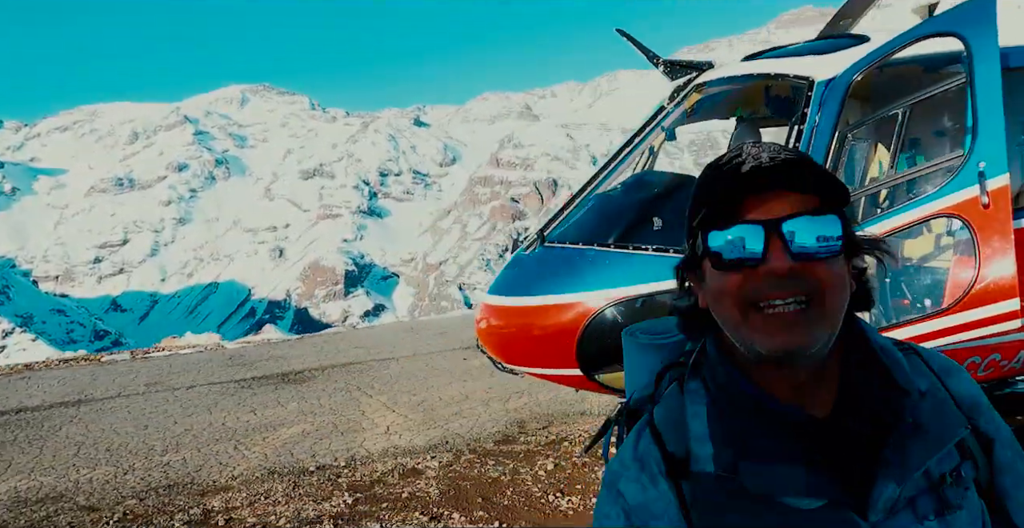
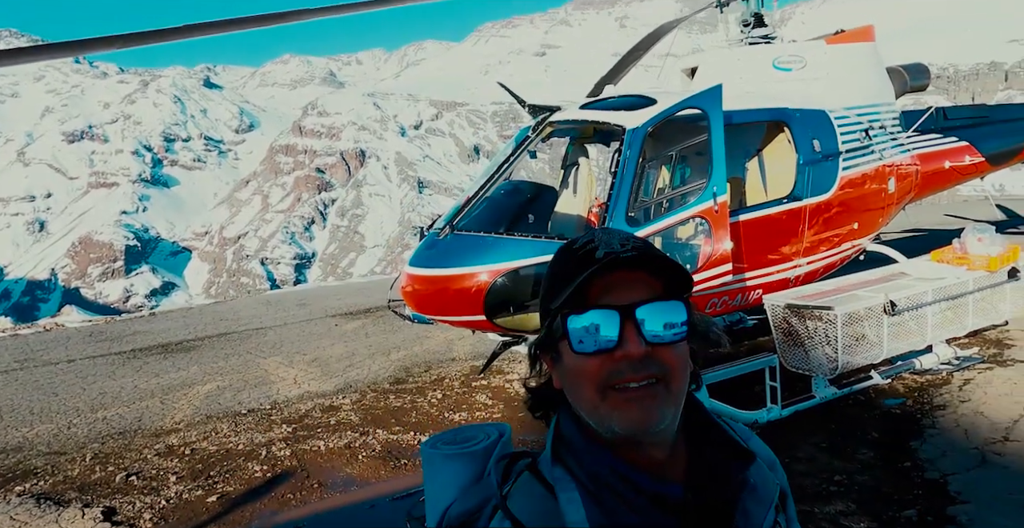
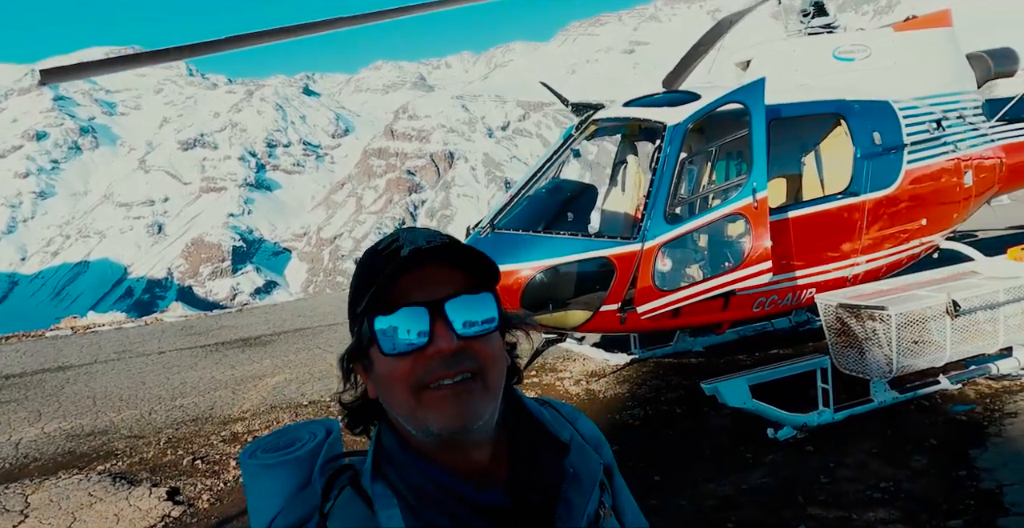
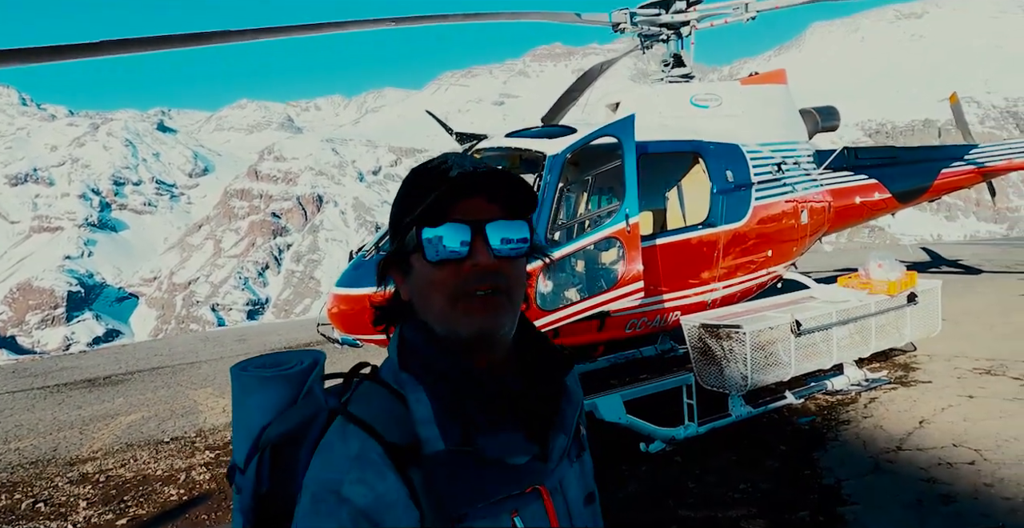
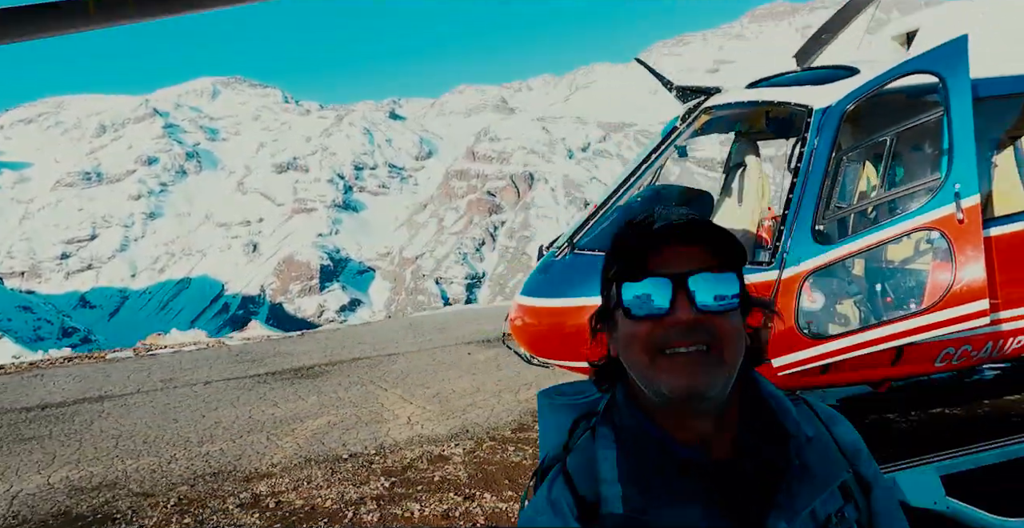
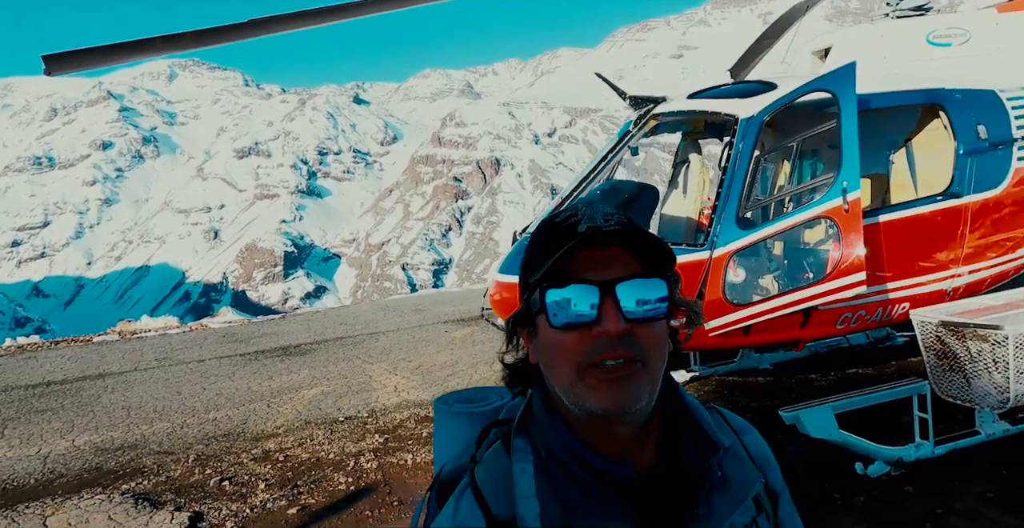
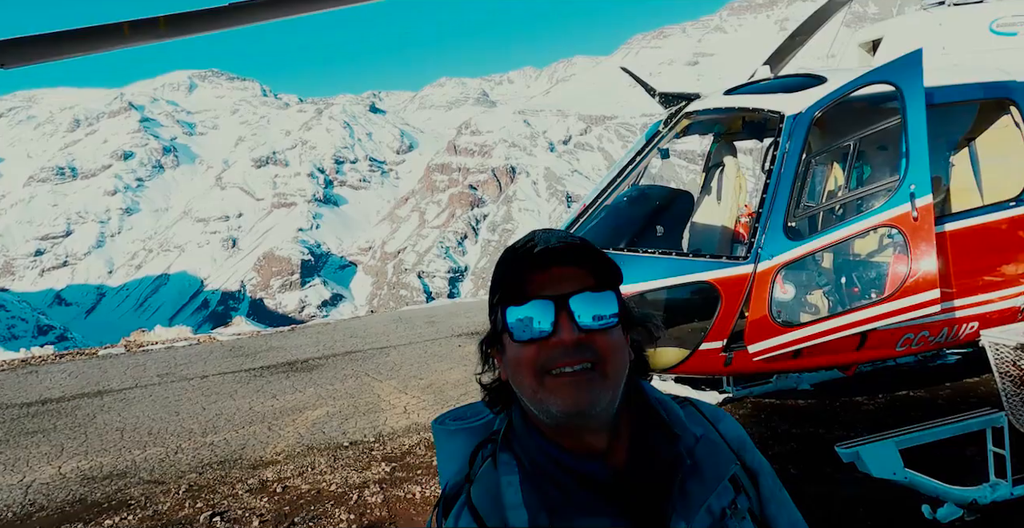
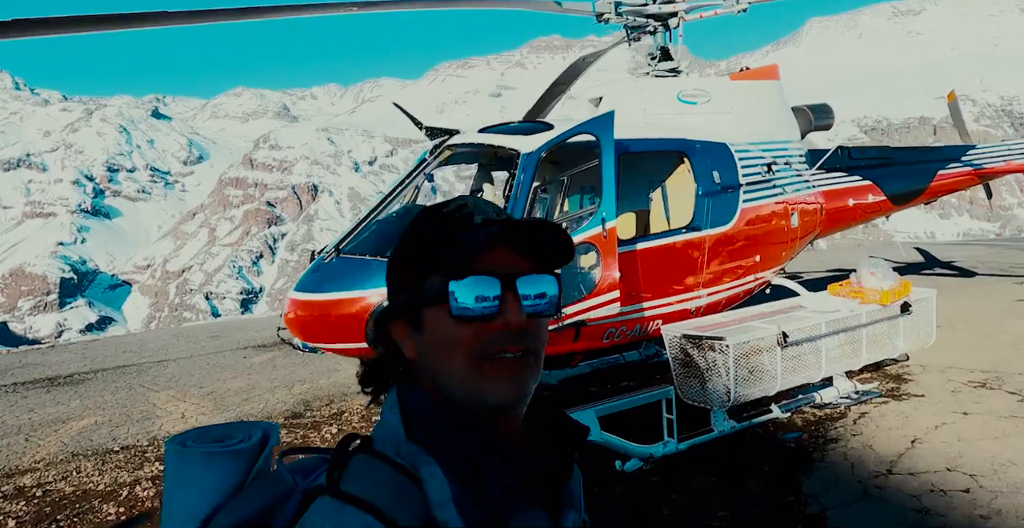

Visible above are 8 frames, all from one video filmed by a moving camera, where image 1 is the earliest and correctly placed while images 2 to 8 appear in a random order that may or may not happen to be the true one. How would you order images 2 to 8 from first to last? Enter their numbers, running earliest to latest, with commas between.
5, 7, 6, 3, 2, 4, 8
